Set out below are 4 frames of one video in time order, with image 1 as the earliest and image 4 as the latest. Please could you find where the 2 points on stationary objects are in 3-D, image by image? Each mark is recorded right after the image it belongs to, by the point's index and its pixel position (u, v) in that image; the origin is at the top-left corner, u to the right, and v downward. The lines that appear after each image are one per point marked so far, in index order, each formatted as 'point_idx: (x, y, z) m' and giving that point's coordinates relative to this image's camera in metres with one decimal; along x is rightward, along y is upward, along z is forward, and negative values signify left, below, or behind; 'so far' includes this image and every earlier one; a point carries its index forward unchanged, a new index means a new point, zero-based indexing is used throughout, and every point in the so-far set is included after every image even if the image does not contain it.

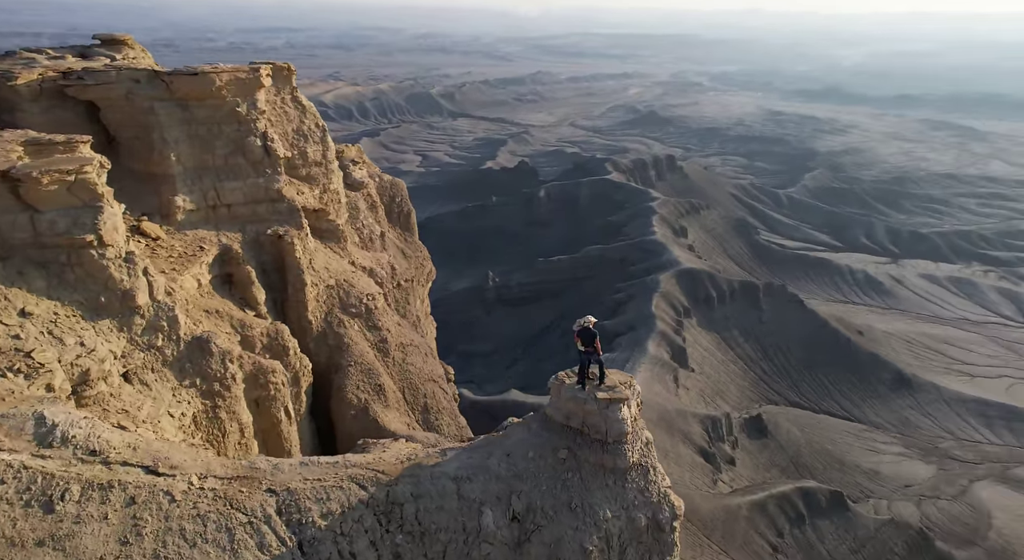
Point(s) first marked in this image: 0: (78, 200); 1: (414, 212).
0: (-5.0, +0.9, +9.7) m
1: (-2.0, +1.4, +17.0) m
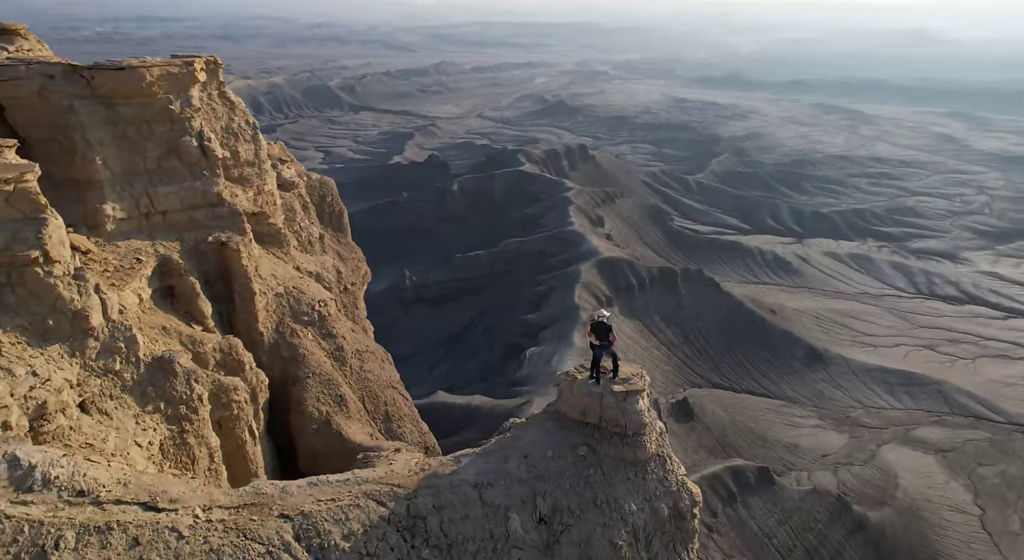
0: (-5.1, +0.7, +8.6) m
1: (-3.2, +1.3, +16.2) m
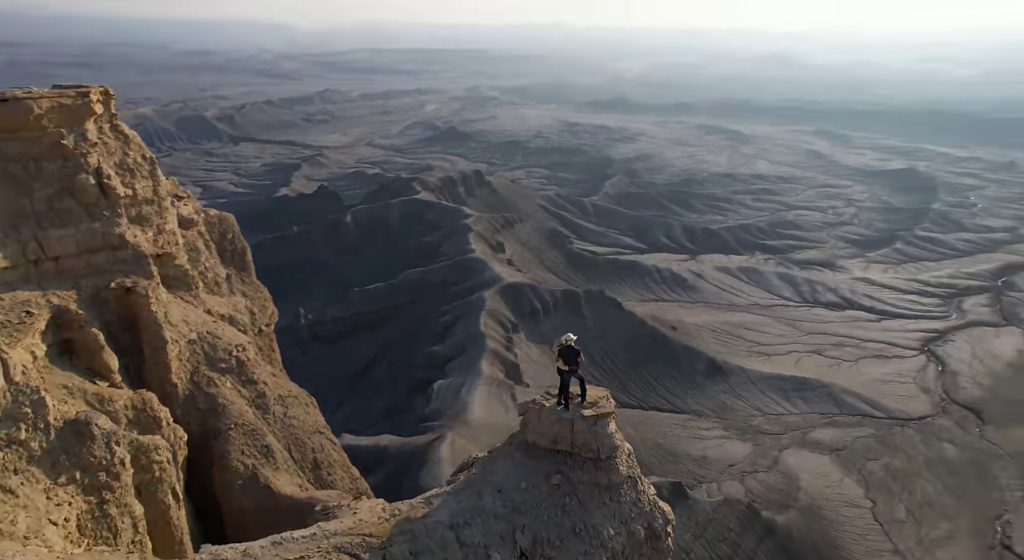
0: (-5.4, +0.1, +7.4) m
1: (-4.8, +0.6, +15.3) m
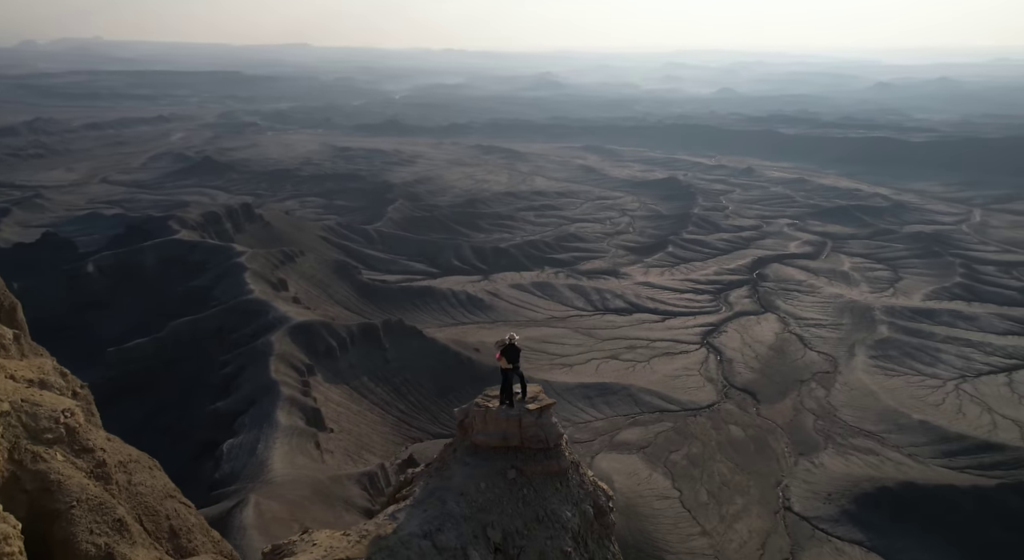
0: (-5.1, -0.5, +4.7) m
1: (-7.2, -0.4, +12.4) m
